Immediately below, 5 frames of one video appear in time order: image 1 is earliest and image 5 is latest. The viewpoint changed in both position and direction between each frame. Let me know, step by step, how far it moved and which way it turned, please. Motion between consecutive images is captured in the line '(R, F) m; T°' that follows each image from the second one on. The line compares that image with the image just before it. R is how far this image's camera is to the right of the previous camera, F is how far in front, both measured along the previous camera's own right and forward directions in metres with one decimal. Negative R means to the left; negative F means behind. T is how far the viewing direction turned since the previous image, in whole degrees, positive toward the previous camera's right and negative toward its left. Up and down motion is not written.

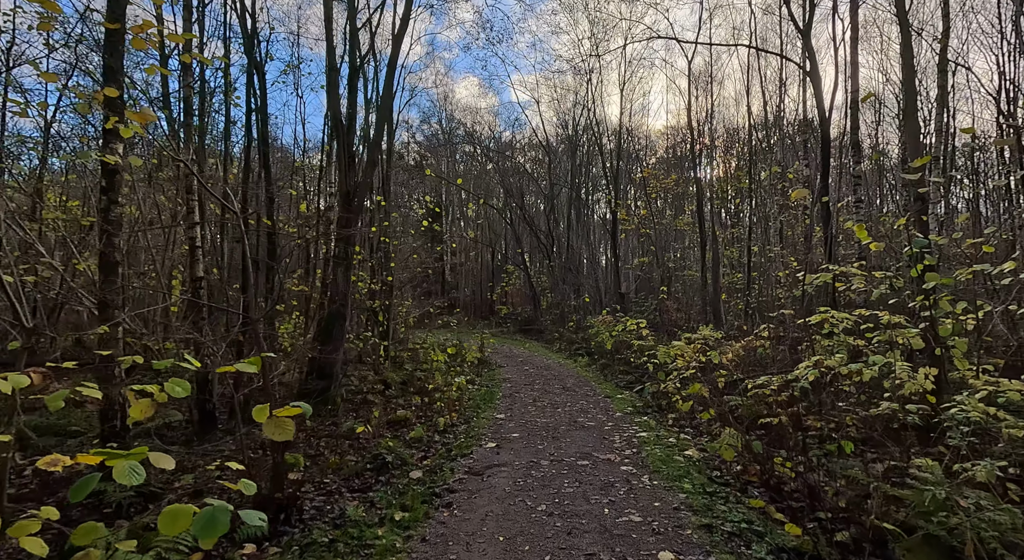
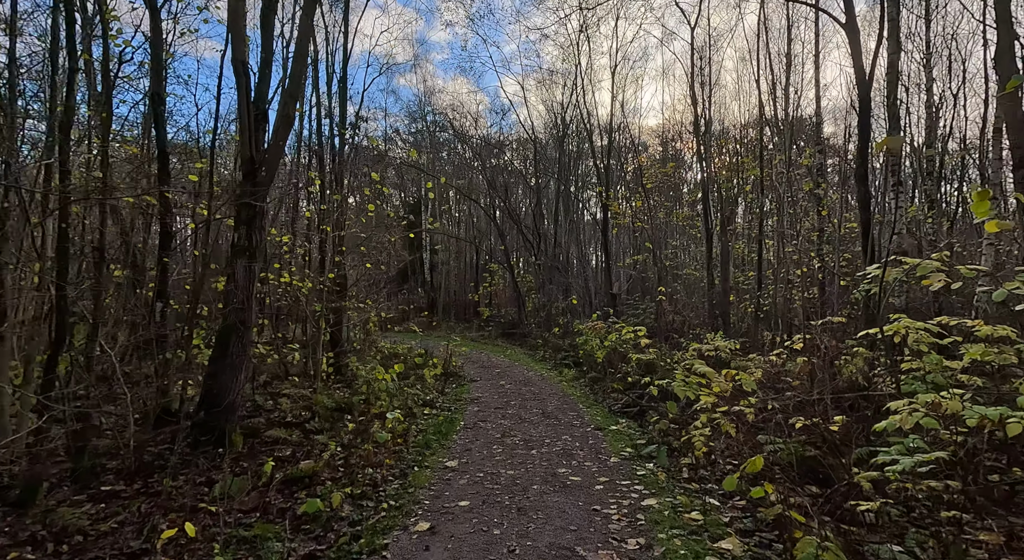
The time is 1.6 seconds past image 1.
(+0.4, +2.2) m; +1°
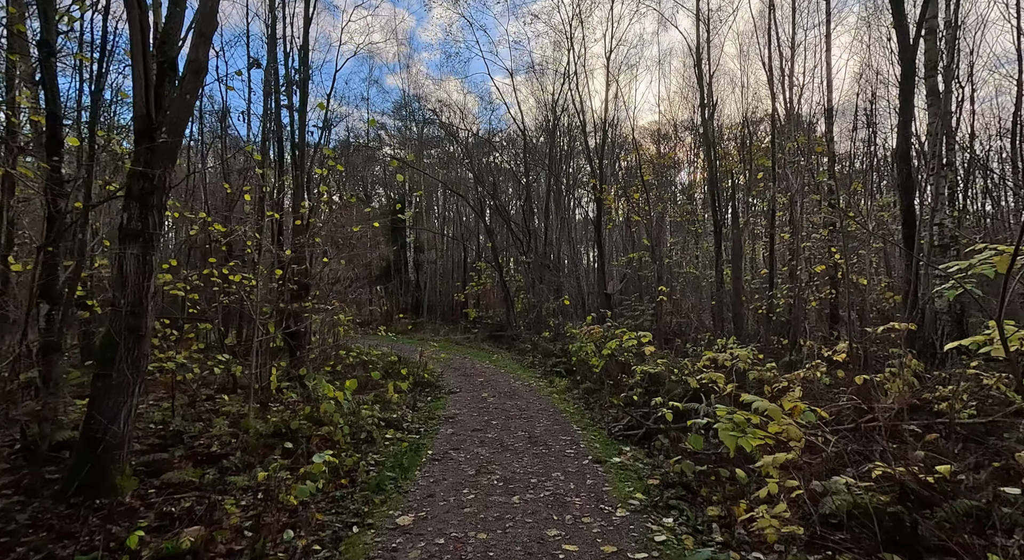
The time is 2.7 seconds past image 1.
(+0.1, +1.5) m; +1°
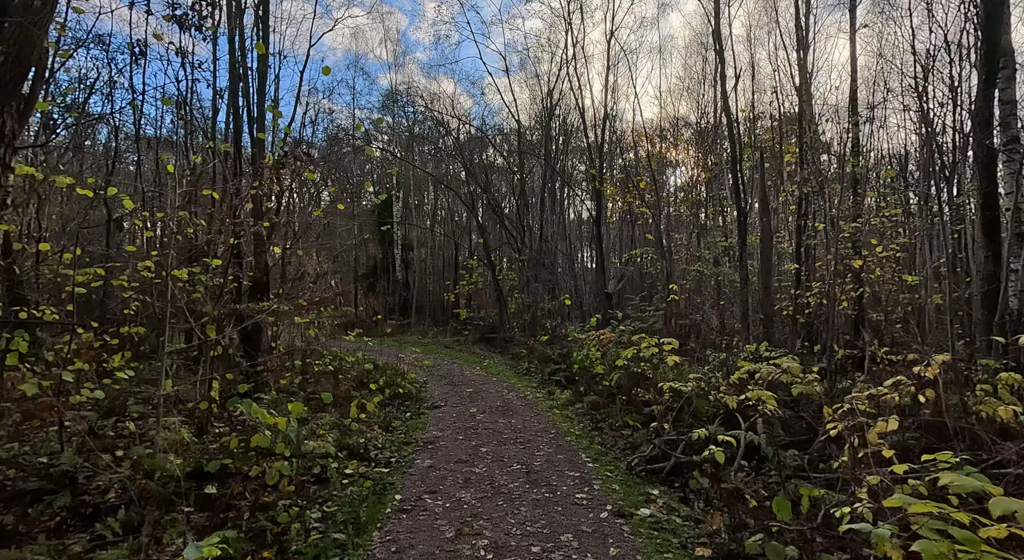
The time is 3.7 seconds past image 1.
(0.0, +1.6) m; +1°
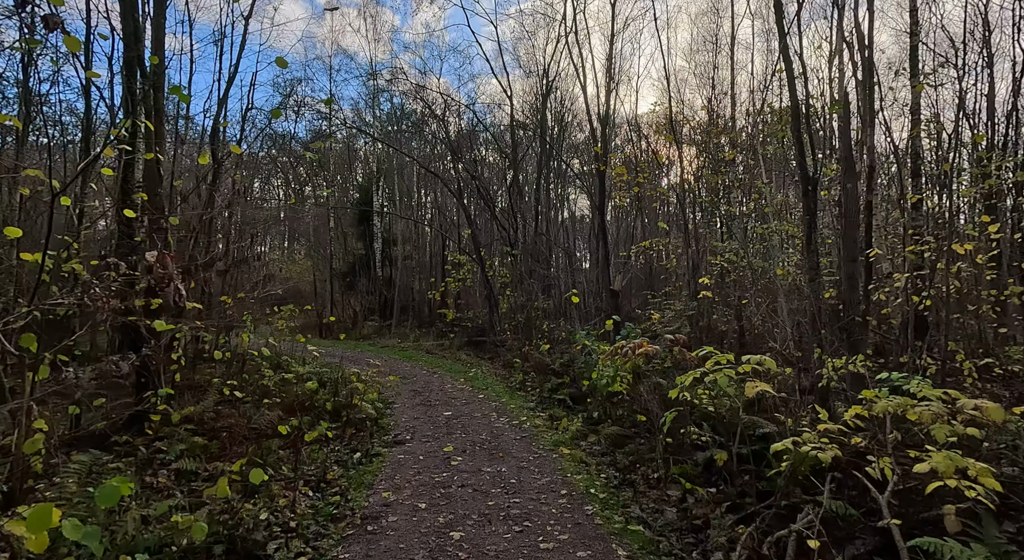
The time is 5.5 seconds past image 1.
(0.0, +2.6) m; +1°
